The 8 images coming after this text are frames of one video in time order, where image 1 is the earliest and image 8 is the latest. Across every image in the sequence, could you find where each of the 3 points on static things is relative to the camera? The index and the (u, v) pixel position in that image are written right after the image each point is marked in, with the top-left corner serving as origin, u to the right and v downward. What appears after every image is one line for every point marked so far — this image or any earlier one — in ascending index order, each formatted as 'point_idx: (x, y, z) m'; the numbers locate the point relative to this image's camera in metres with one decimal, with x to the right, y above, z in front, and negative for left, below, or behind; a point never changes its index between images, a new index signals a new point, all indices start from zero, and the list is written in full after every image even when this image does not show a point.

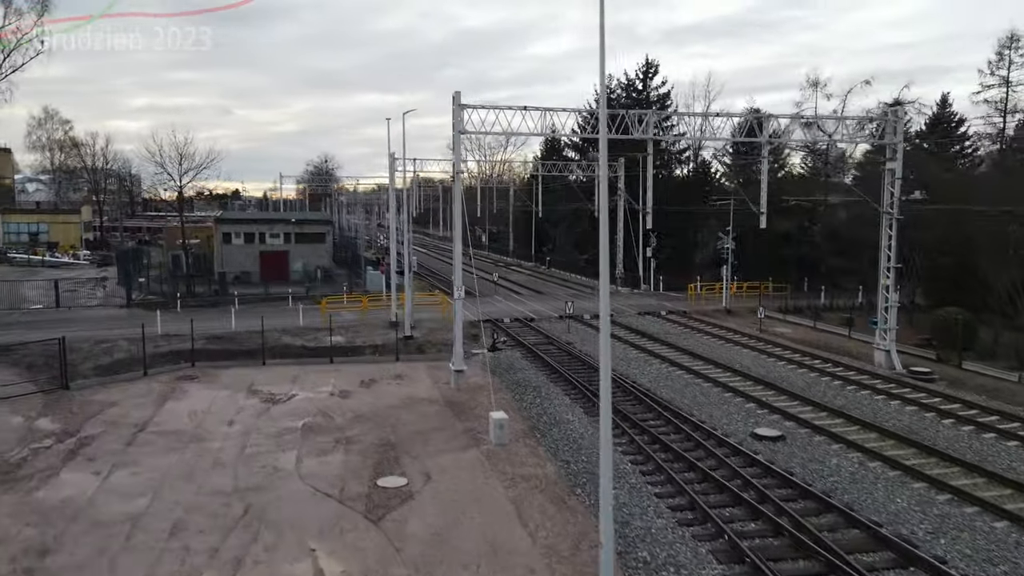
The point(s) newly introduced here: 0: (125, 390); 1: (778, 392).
0: (-9.9, -2.6, +18.5) m
1: (+6.3, -2.5, +17.2) m
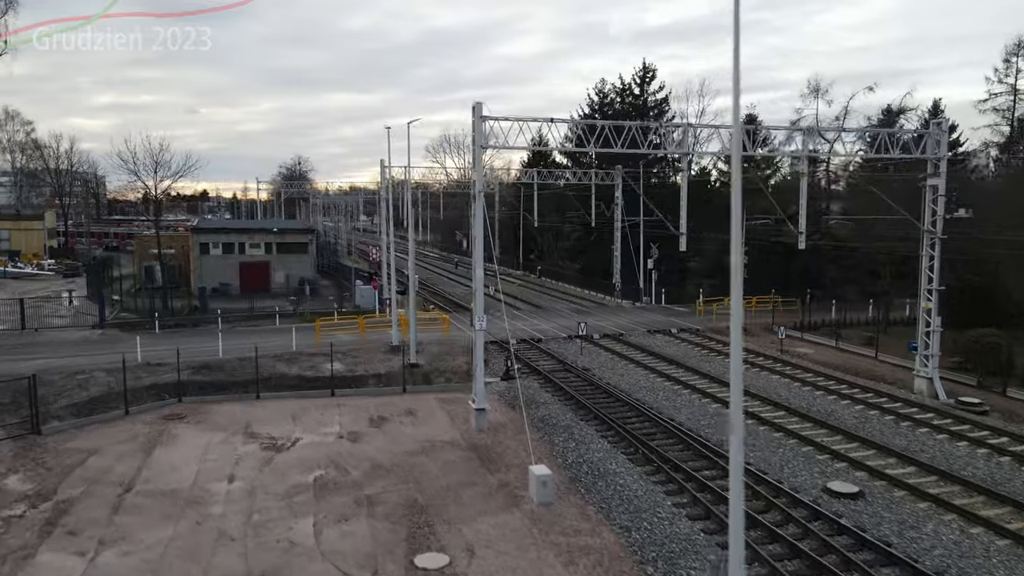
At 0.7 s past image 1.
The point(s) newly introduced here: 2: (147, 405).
0: (-9.3, -3.3, +16.5) m
1: (+7.0, -3.1, +15.8) m
2: (-9.4, -3.0, +18.6) m
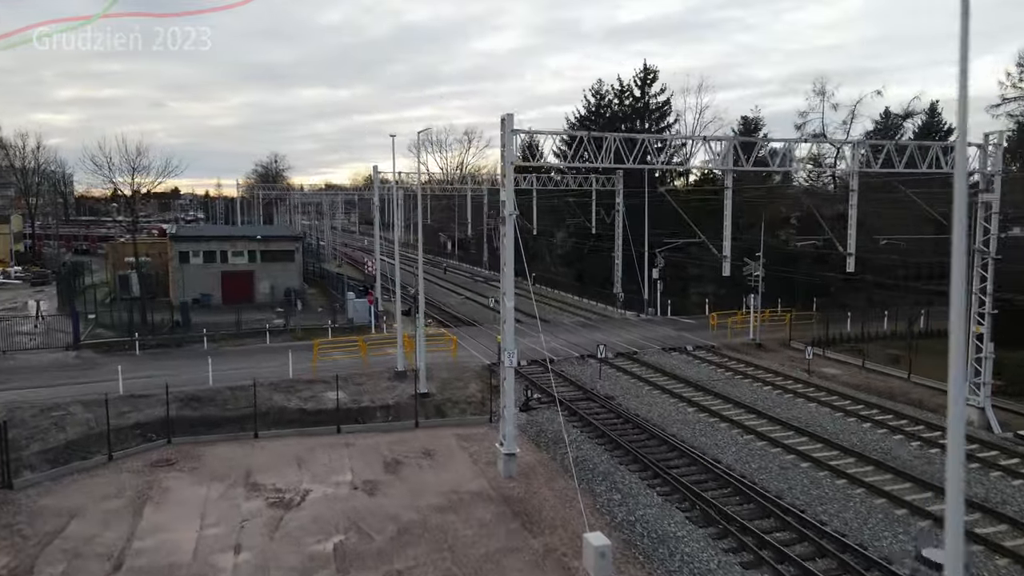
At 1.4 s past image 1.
0: (-8.6, -4.0, +14.6) m
1: (+7.7, -3.8, +14.4) m
2: (-8.7, -3.7, +16.7) m
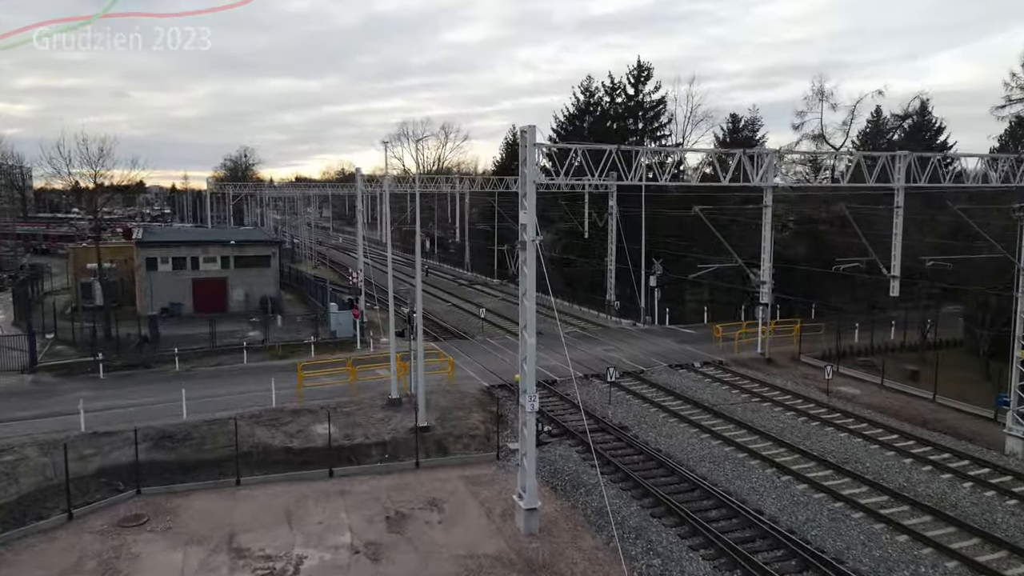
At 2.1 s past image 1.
0: (-8.2, -4.7, +12.6) m
1: (+8.1, -4.4, +13.0) m
2: (-8.4, -4.3, +14.7) m
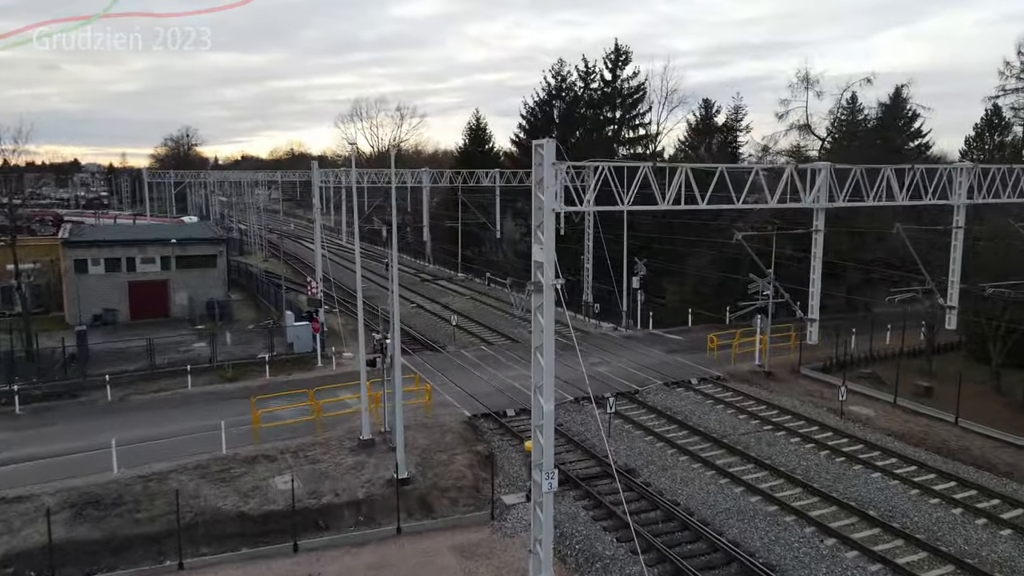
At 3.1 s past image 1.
0: (-7.9, -5.5, +9.7) m
1: (+8.3, -5.0, +11.1) m
2: (-8.3, -5.1, +11.7) m
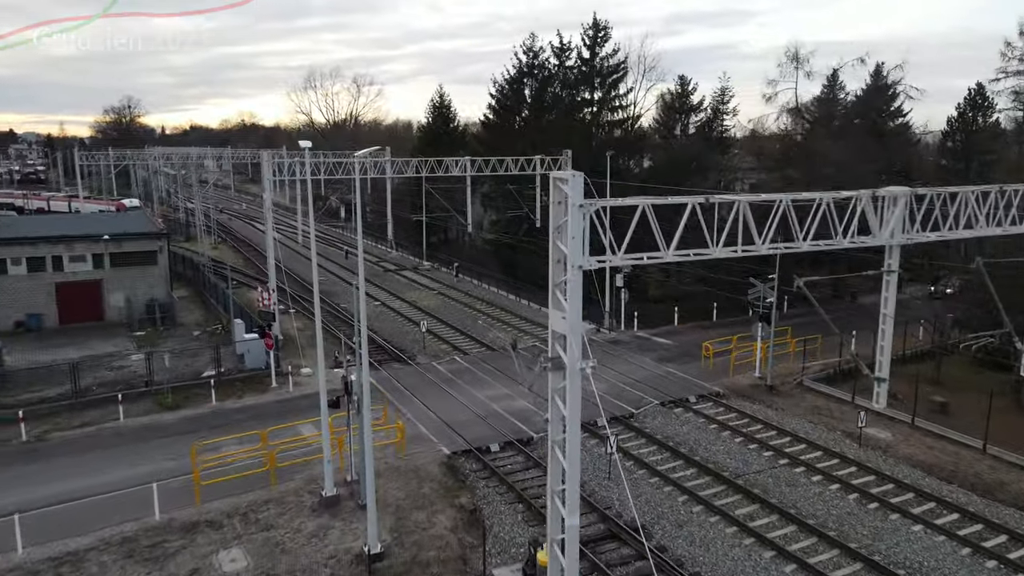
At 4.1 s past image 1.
0: (-7.7, -6.5, +6.9) m
1: (+8.4, -5.8, +9.2) m
2: (-8.2, -6.0, +8.9) m
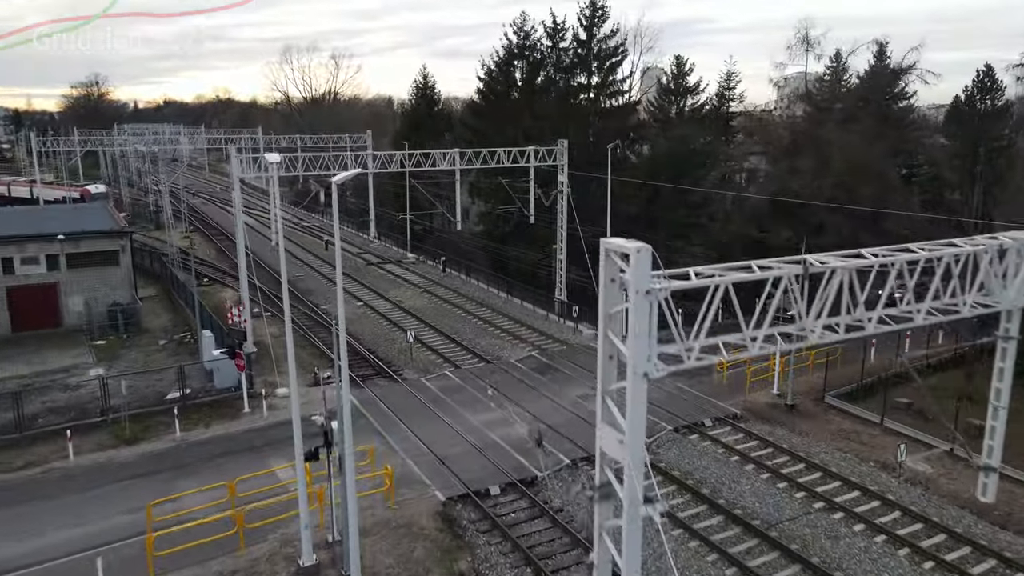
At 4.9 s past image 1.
0: (-7.3, -7.5, +4.8) m
1: (+8.7, -6.6, +7.5) m
2: (-7.9, -6.9, +6.8) m
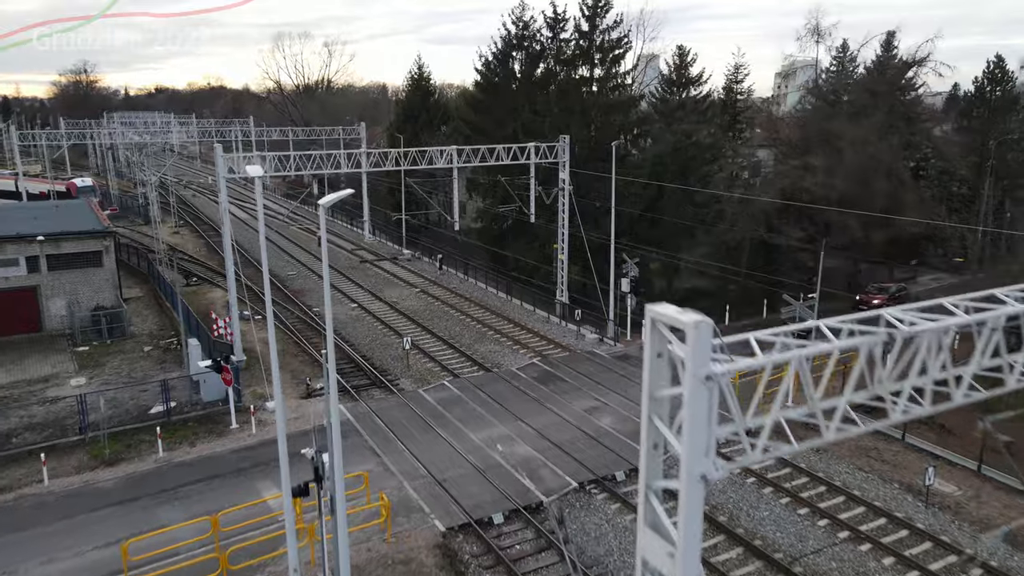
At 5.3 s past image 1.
0: (-7.1, -8.0, +3.8) m
1: (+8.8, -7.0, +6.6) m
2: (-7.7, -7.4, +5.8) m
